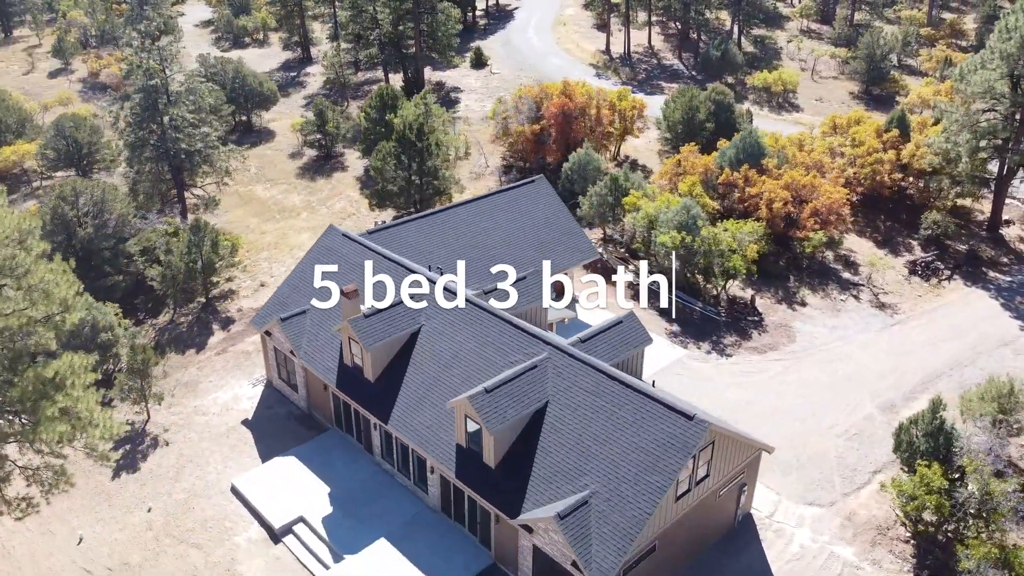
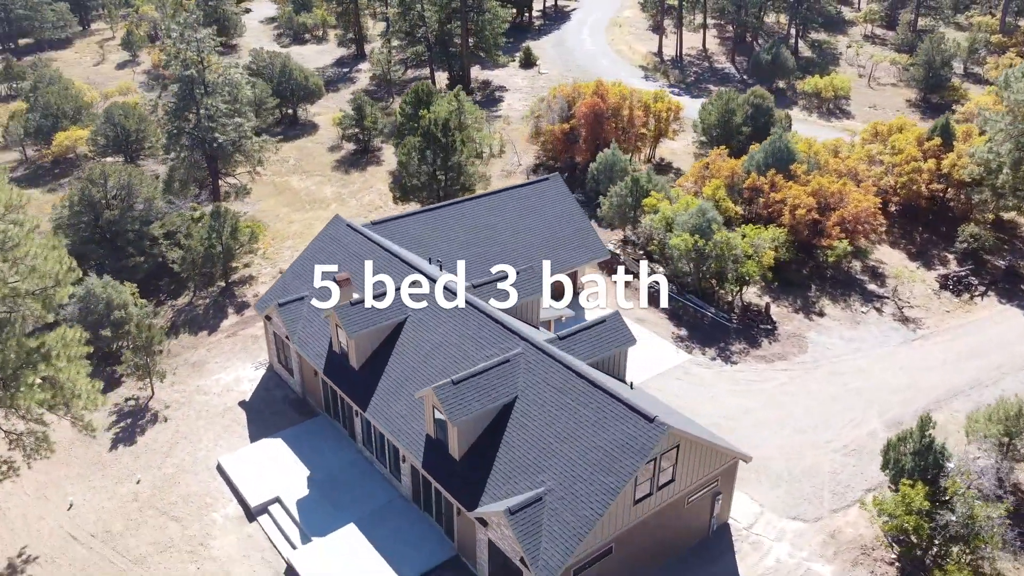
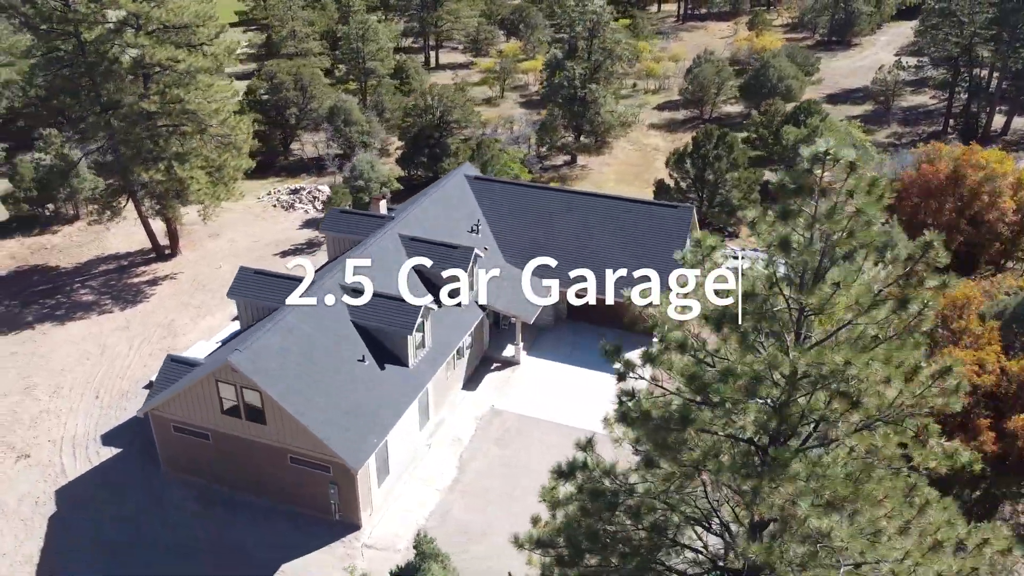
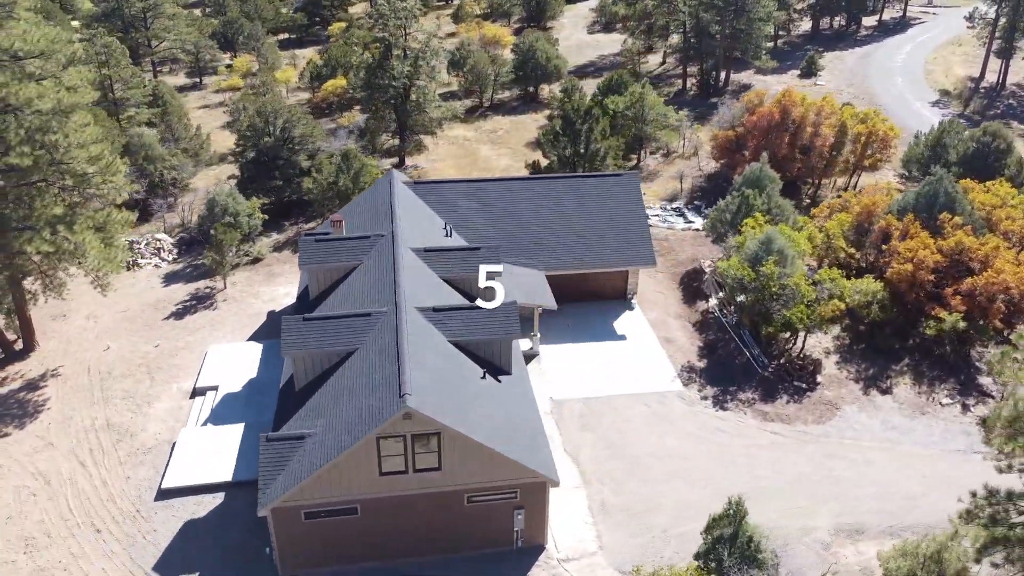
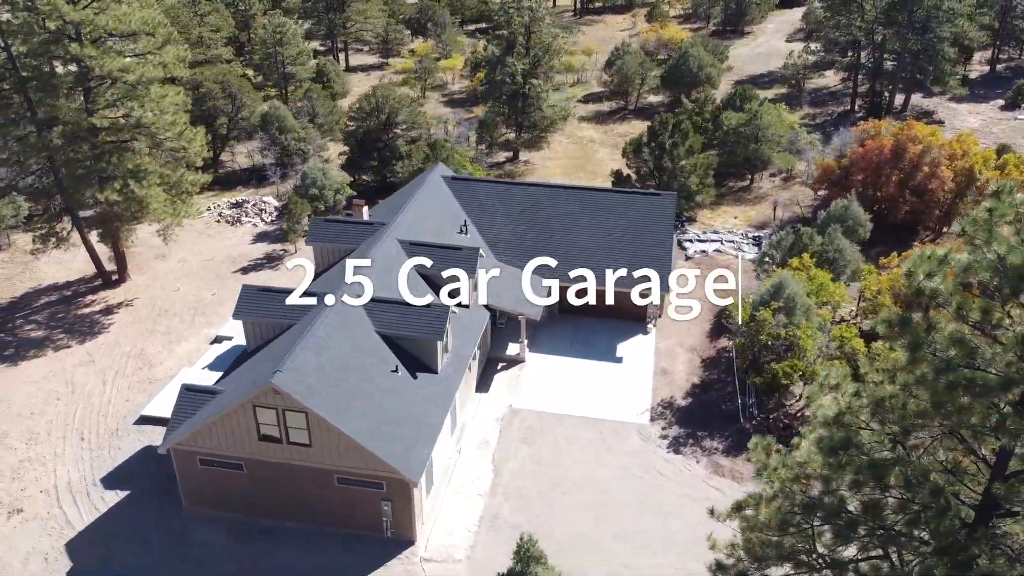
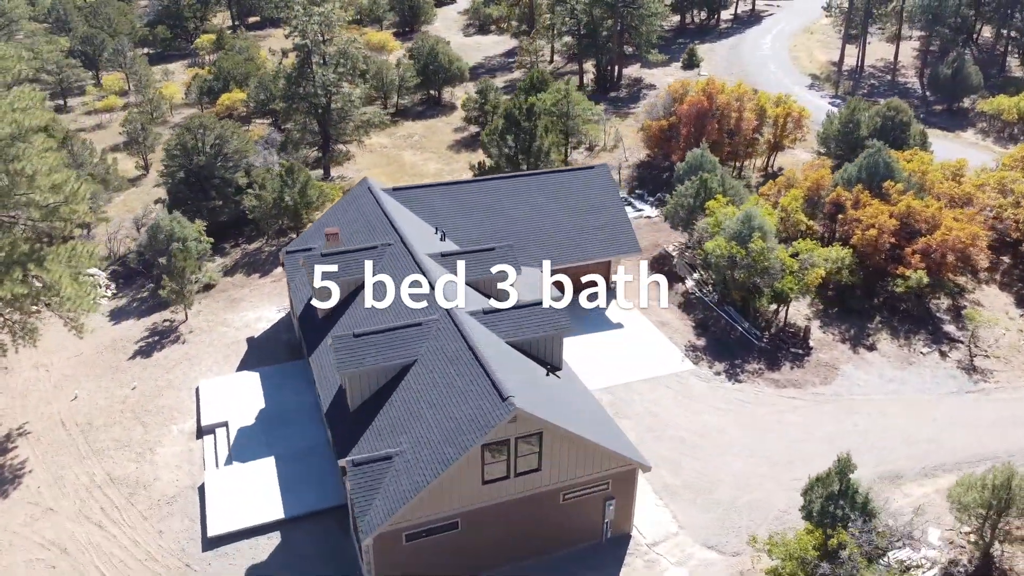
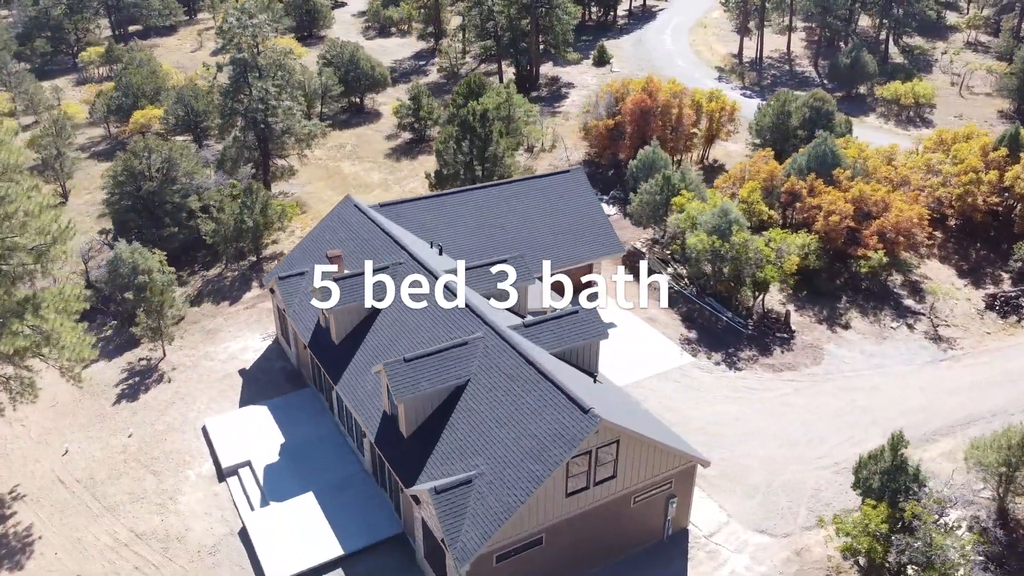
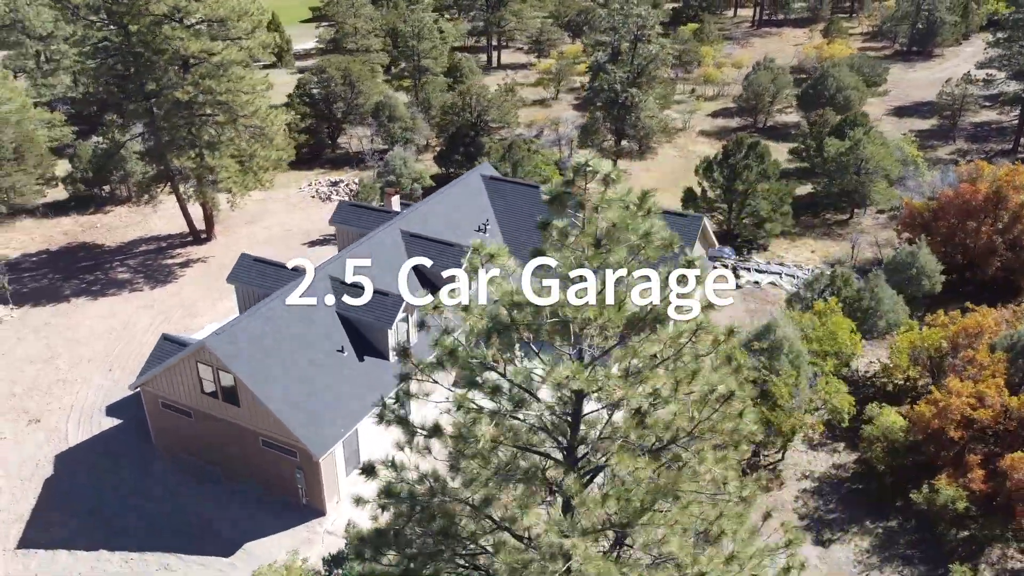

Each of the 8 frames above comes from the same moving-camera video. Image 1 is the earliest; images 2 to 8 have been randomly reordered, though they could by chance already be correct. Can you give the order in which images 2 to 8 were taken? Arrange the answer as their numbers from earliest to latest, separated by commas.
2, 7, 6, 4, 5, 3, 8
